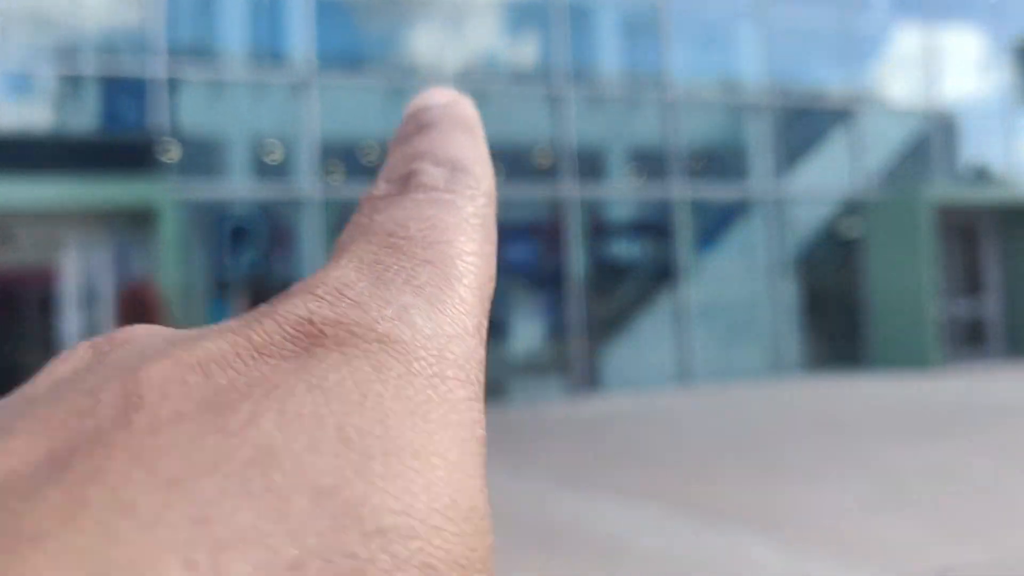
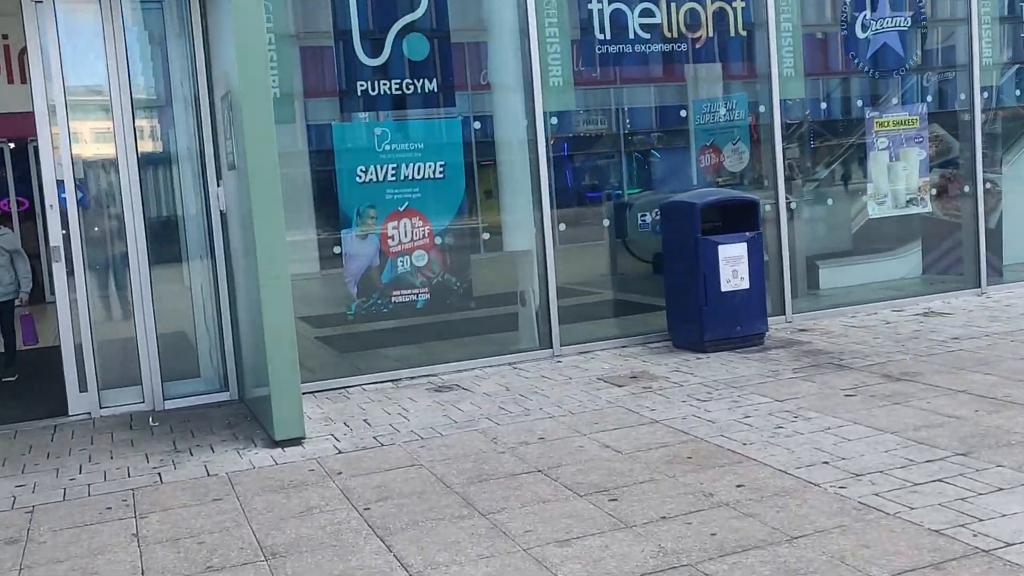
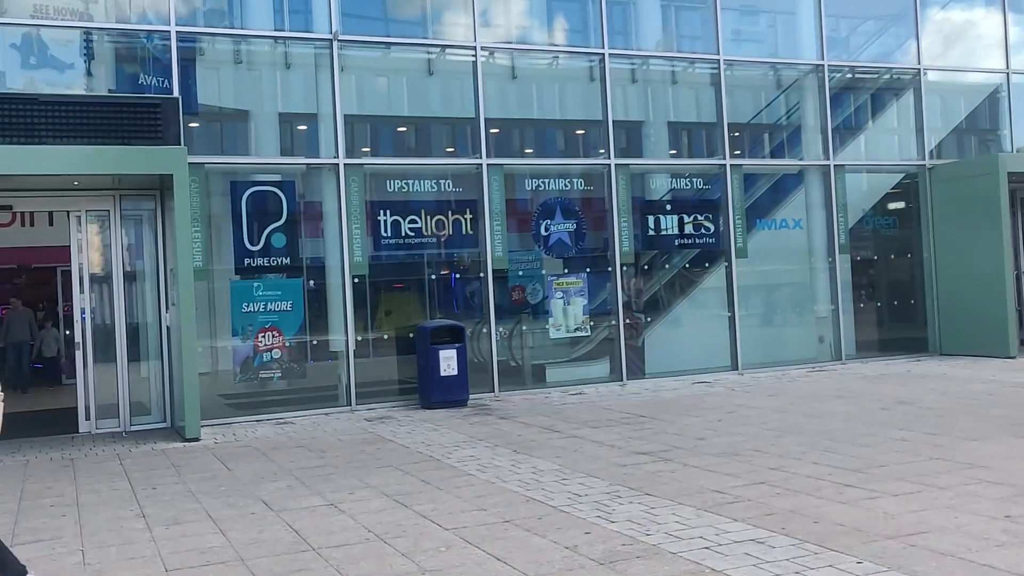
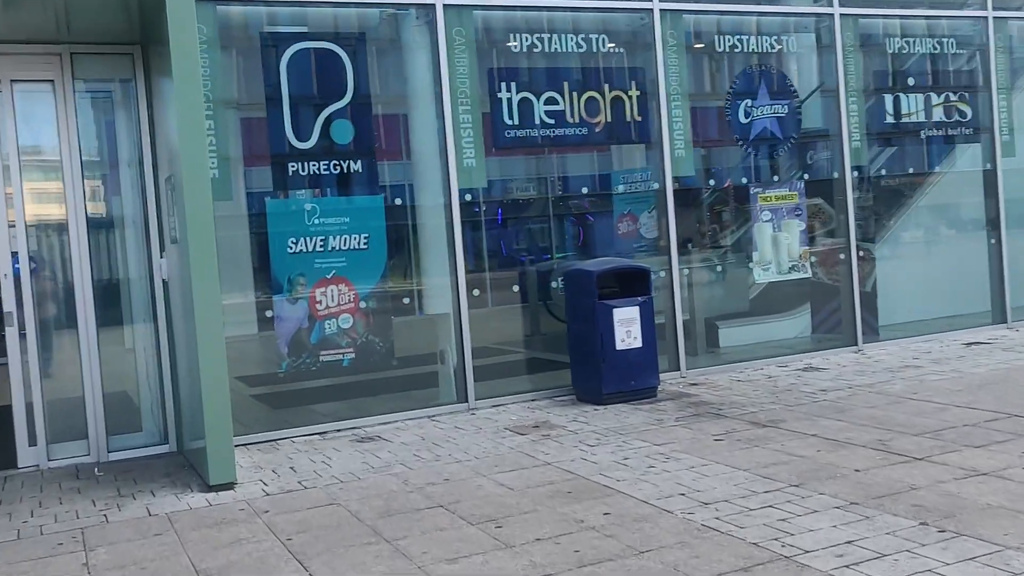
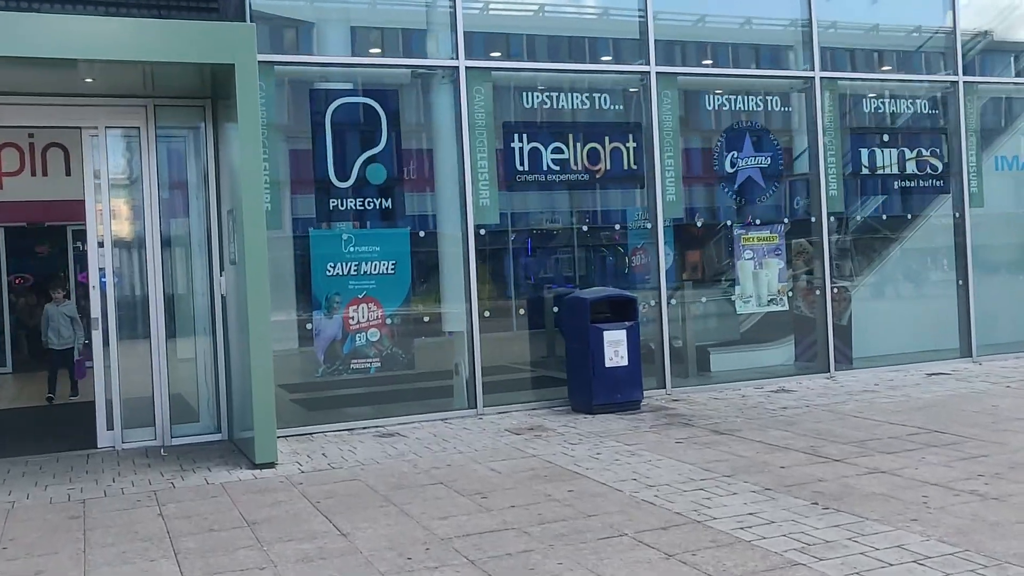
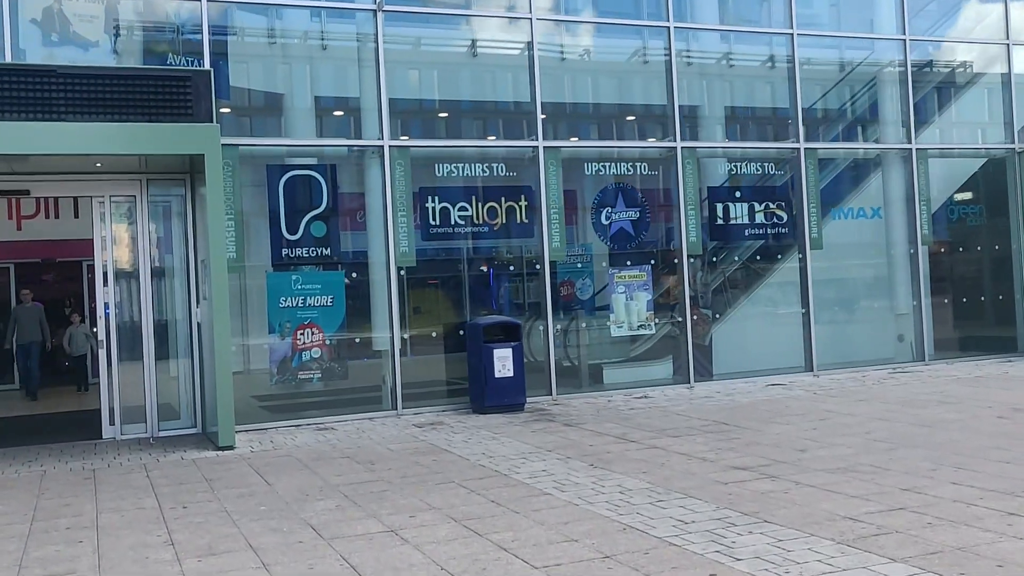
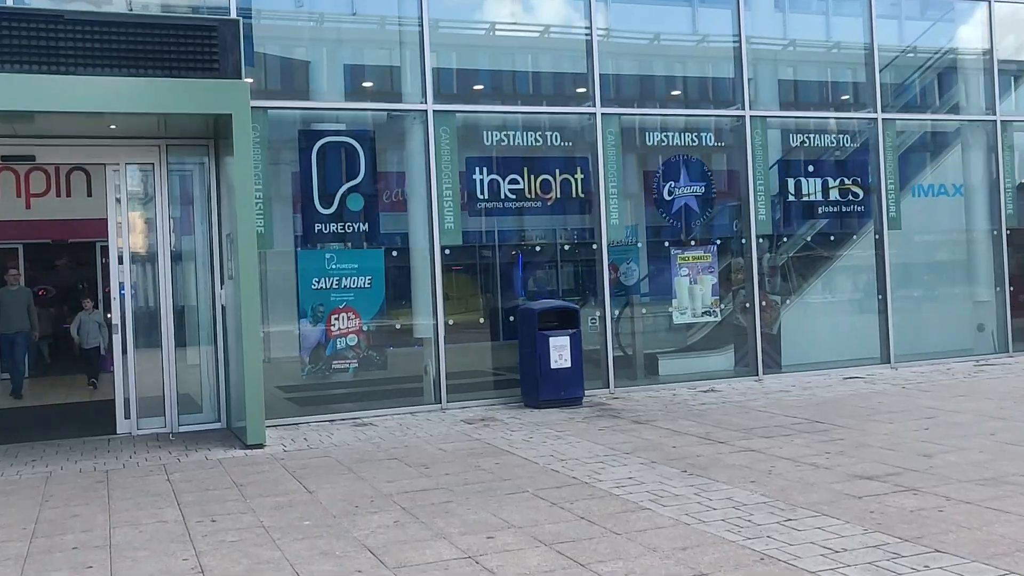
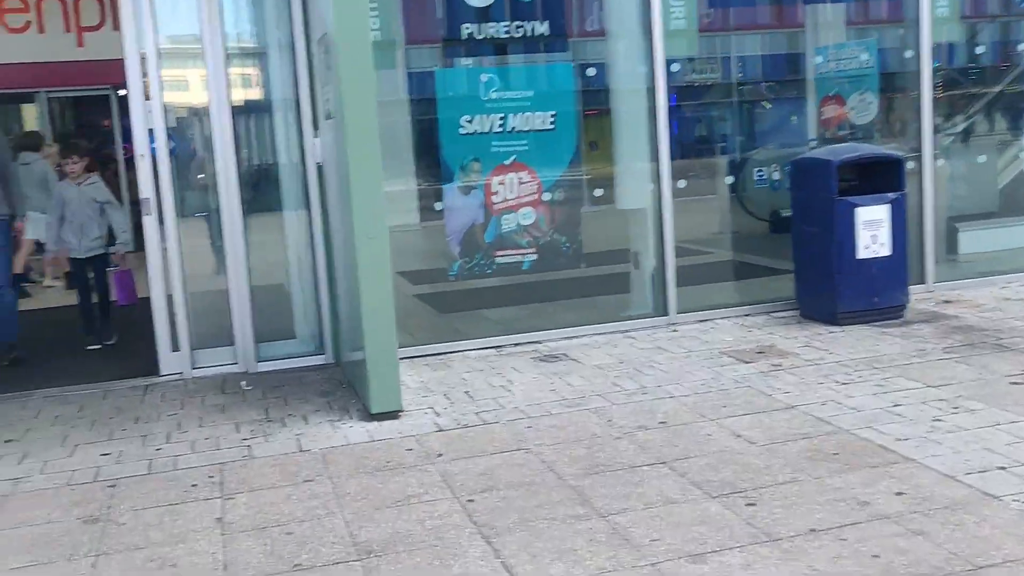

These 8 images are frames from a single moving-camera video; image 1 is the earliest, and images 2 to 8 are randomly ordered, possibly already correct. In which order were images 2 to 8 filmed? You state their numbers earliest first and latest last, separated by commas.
3, 6, 7, 5, 4, 2, 8
